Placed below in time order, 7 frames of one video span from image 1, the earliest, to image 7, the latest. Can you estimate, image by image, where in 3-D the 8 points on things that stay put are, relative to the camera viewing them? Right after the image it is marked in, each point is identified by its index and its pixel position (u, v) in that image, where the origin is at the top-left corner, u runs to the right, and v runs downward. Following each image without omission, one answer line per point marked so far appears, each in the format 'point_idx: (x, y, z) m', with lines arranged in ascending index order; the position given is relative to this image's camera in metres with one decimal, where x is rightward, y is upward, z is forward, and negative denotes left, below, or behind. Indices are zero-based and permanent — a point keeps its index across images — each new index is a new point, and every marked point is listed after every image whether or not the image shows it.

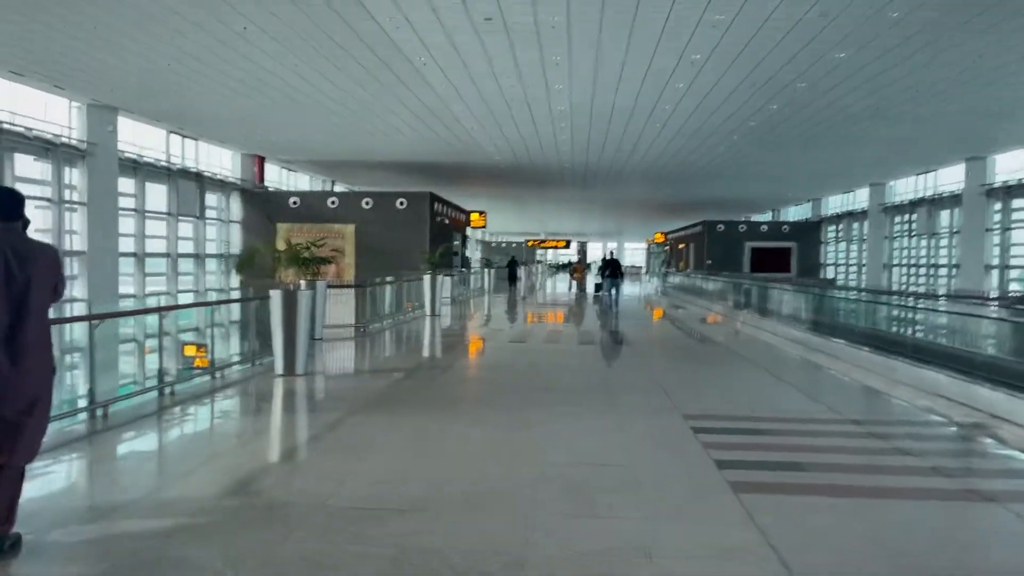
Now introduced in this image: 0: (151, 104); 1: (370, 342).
0: (-7.9, +3.9, +18.0) m
1: (-2.0, -0.8, +11.4) m
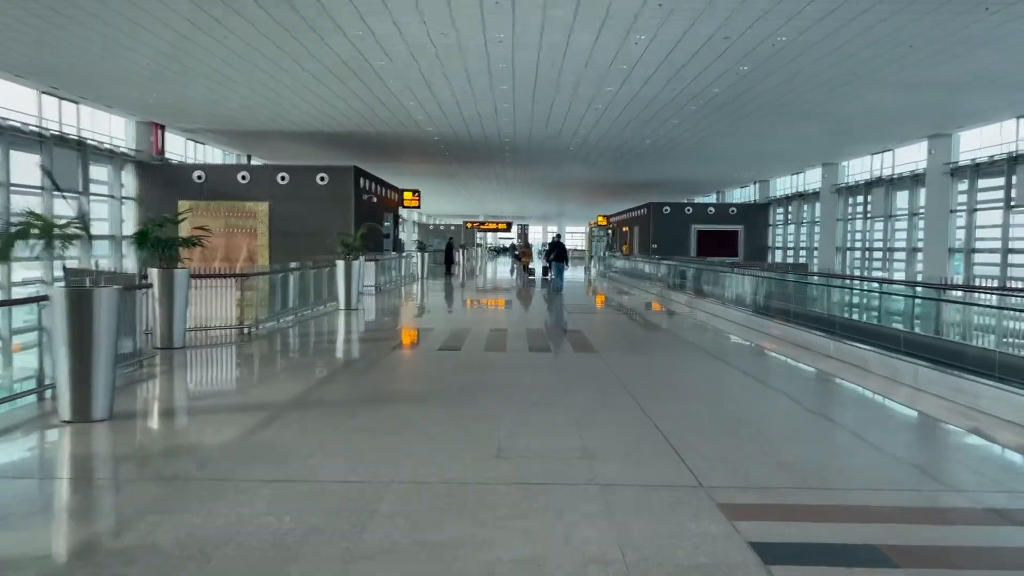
0: (-9.2, +4.2, +15.0) m
1: (-2.8, -0.6, +8.9) m
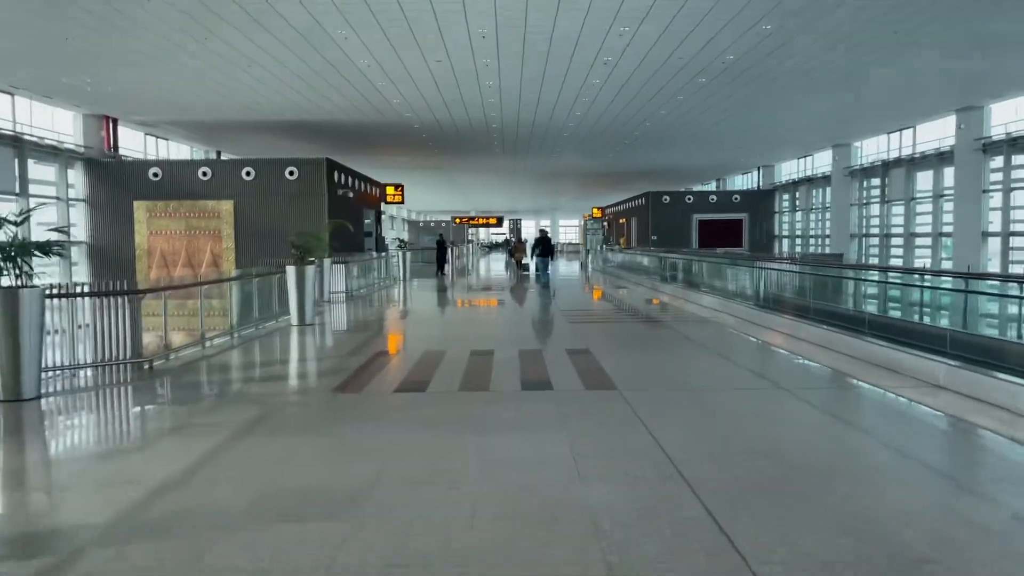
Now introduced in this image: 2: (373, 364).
0: (-9.4, +3.9, +12.9) m
1: (-2.9, -0.8, +6.9) m
2: (-1.4, -0.7, +7.7) m
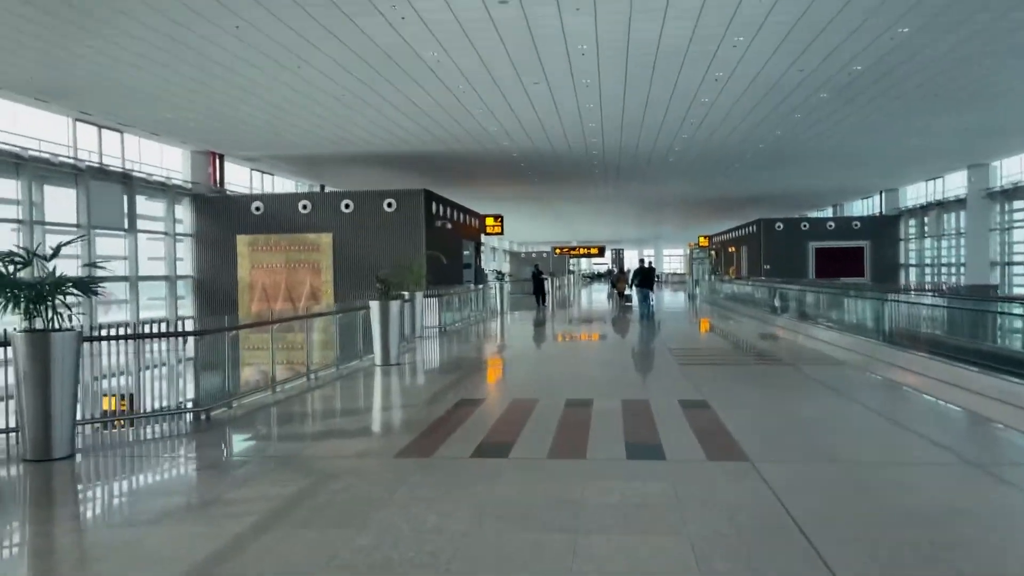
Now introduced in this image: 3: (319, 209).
0: (-7.9, +3.3, +13.2) m
1: (-2.1, -1.1, +6.2) m
2: (-0.5, -1.1, +6.9) m
3: (-4.8, +1.9, +20.0) m
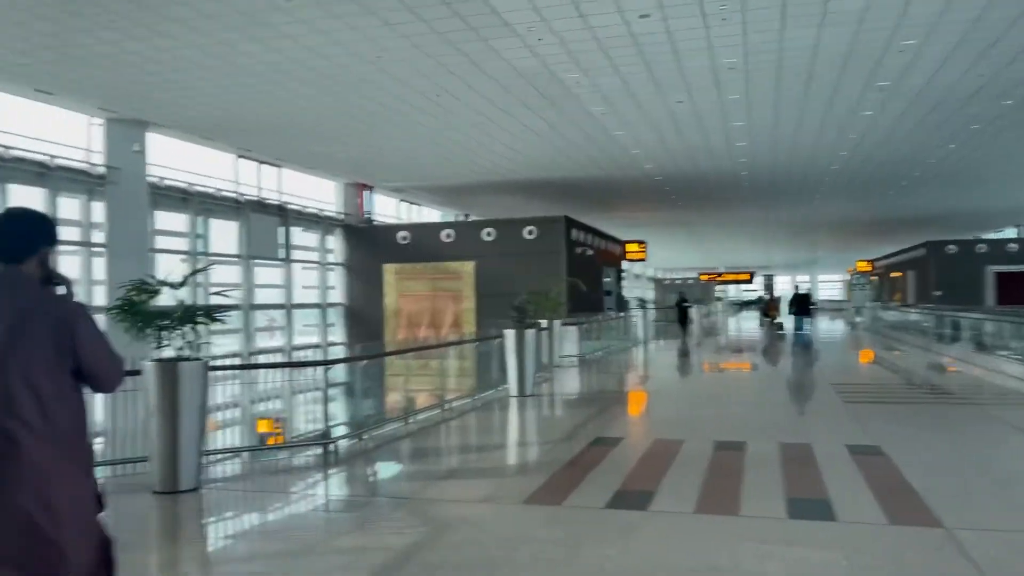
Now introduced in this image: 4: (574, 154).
0: (-5.5, +2.9, +14.1) m
1: (-1.1, -1.3, +6.1) m
2: (+0.6, -1.3, +6.4) m
3: (-1.3, +1.3, +20.2) m
4: (+1.3, +2.9, +17.3) m
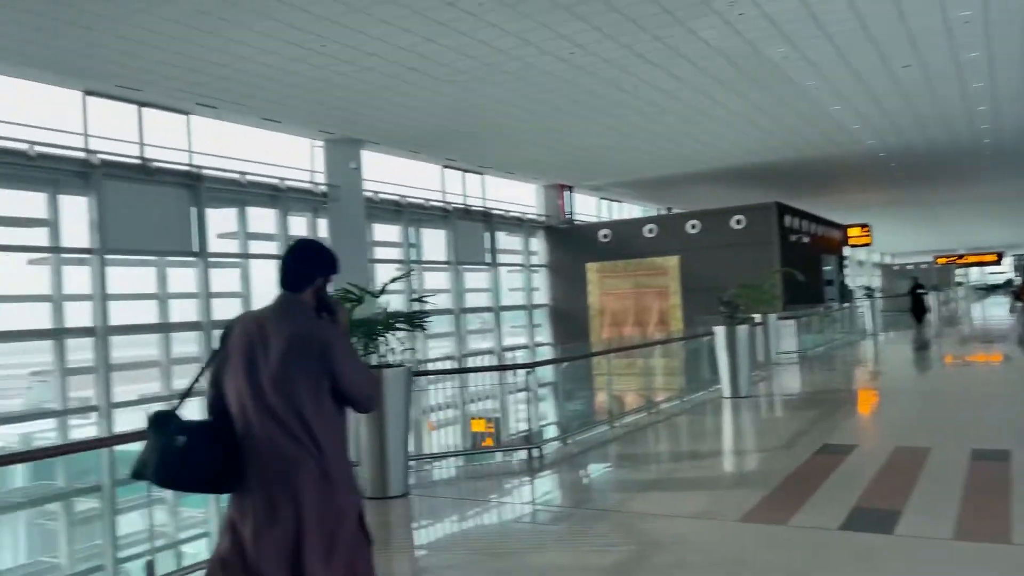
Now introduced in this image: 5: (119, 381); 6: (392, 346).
0: (-2.0, +2.7, +14.7) m
1: (+0.4, -1.3, +5.9) m
2: (+2.2, -1.2, +5.8) m
3: (+3.7, +1.4, +19.6) m
4: (+5.4, +3.0, +16.2) m
5: (-5.4, -1.3, +11.2) m
6: (-0.9, -0.4, +5.9) m
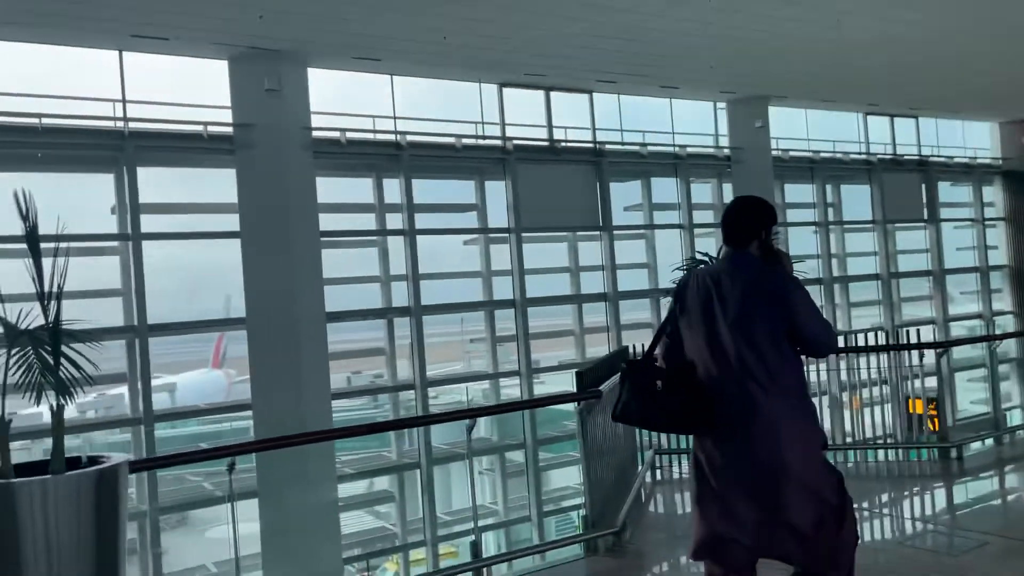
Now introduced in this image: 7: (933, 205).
0: (+5.0, +3.3, +13.4) m
1: (+2.9, -1.1, +4.6) m
2: (+4.3, -0.9, +3.7) m
3: (+12.4, +2.3, +14.8) m
4: (+12.1, +3.8, +11.0) m
5: (+0.4, -0.9, +12.1) m
6: (+1.7, -0.2, +5.3) m
7: (+8.7, +1.7, +16.8) m
